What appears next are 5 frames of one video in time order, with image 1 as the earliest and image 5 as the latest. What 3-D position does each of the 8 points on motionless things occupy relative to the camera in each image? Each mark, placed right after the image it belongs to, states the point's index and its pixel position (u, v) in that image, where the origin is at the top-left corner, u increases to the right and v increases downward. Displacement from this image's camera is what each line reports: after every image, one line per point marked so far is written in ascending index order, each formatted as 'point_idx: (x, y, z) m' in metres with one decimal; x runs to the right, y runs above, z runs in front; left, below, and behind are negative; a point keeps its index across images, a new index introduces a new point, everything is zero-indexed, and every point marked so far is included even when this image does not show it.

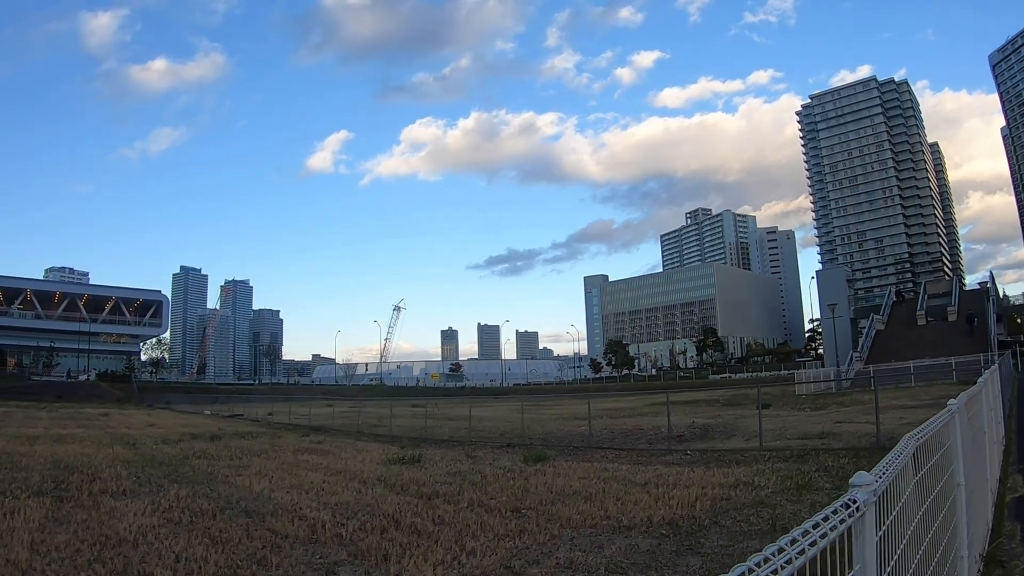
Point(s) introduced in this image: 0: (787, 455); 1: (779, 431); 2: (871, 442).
0: (+3.8, -2.4, +9.1) m
1: (+5.5, -3.0, +13.4) m
2: (+5.3, -2.4, +9.8) m
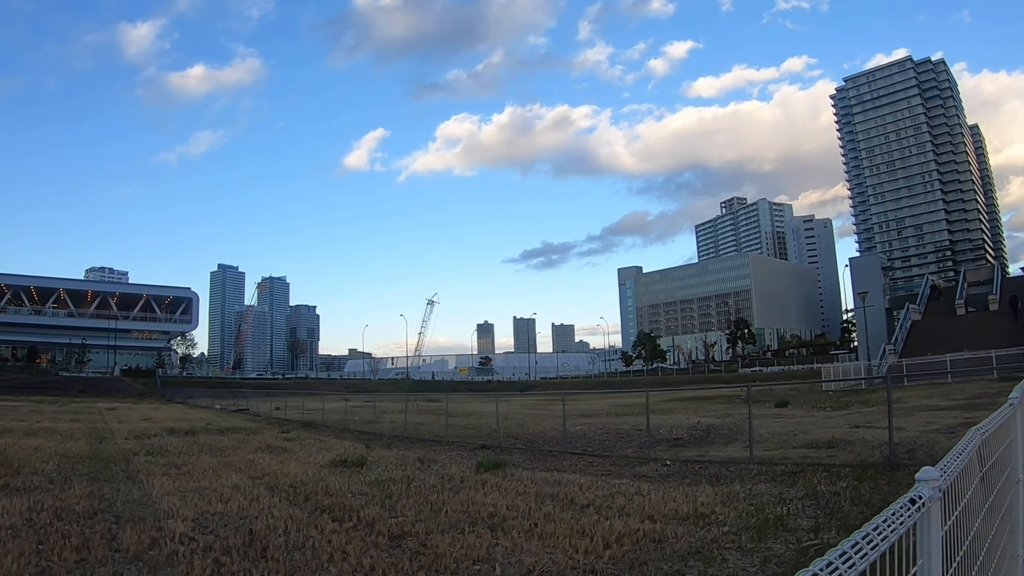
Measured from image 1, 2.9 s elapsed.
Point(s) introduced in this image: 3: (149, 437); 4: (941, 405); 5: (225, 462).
0: (+3.0, -2.1, +7.4) m
1: (+4.8, -2.6, +11.7) m
2: (+4.5, -2.1, +8.0) m
3: (-10.8, -4.5, +19.5) m
4: (+9.5, -2.6, +14.5) m
5: (-5.8, -3.5, +13.0) m
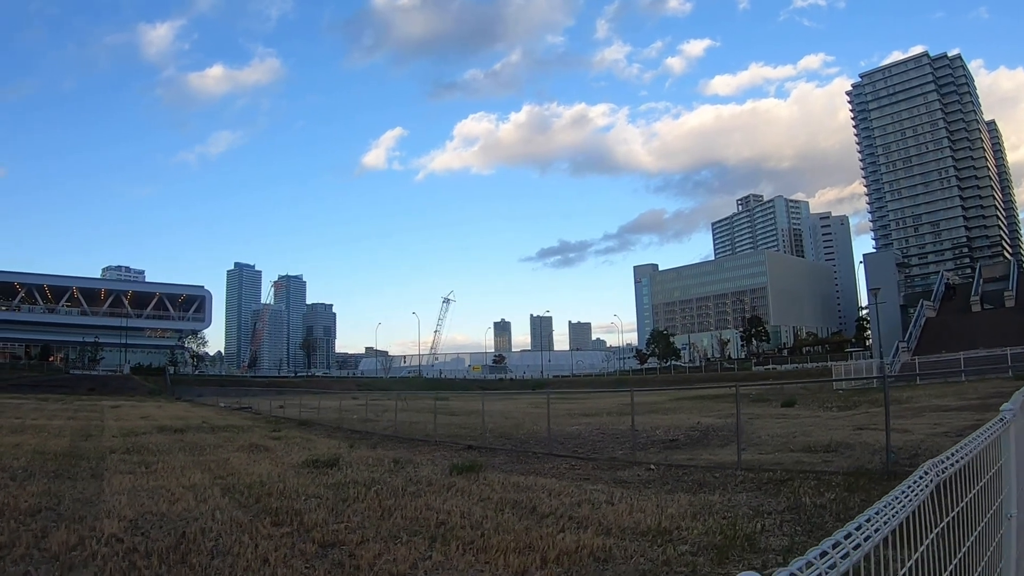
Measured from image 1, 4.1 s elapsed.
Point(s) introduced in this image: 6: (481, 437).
0: (+2.6, -2.0, +6.8) m
1: (+4.5, -2.5, +11.0) m
2: (+4.1, -2.0, +7.4) m
3: (-10.9, -4.3, +19.1) m
4: (+9.2, -2.5, +13.8) m
5: (-6.1, -3.3, +12.5) m
6: (-0.8, -3.6, +15.9) m
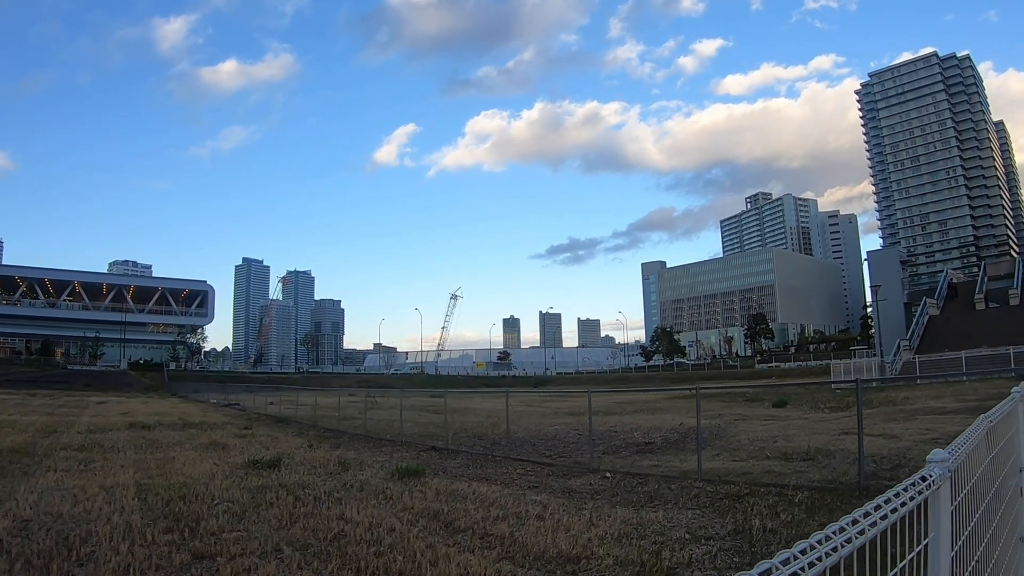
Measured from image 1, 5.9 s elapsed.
0: (+1.9, -1.9, +5.9) m
1: (+3.9, -2.4, +10.1) m
2: (+3.4, -1.9, +6.5) m
3: (-11.6, -4.1, +18.4) m
4: (+8.6, -2.3, +12.9) m
5: (-6.7, -3.2, +11.8) m
6: (-1.4, -3.4, +15.1) m
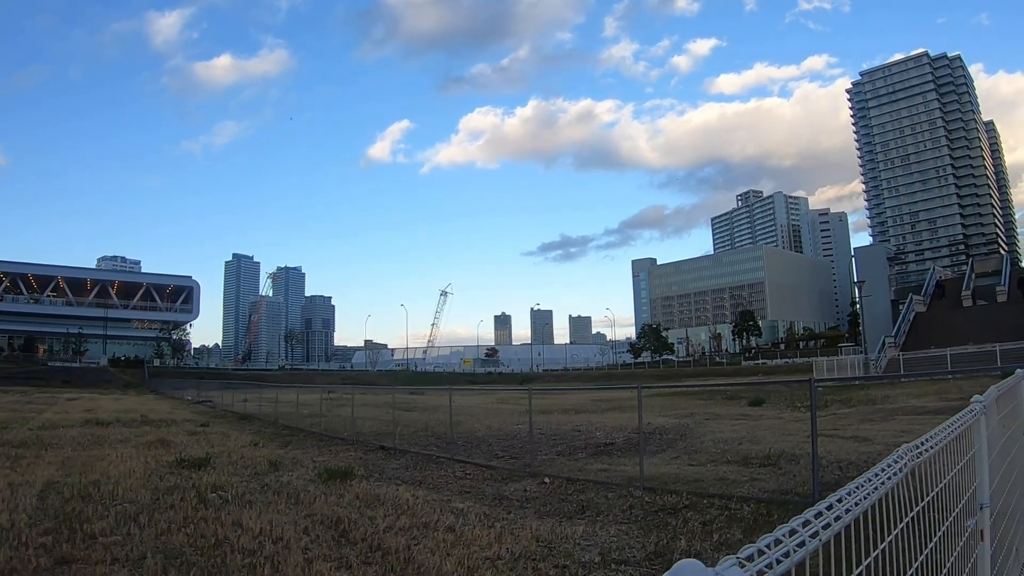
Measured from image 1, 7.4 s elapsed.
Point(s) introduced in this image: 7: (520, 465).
0: (+1.1, -1.7, +5.2) m
1: (+3.1, -2.2, +9.4) m
2: (+2.7, -1.7, +5.8) m
3: (-12.4, -3.9, +17.5) m
4: (+7.8, -2.2, +12.2) m
5: (-7.6, -3.0, +10.9) m
6: (-2.3, -3.2, +14.3) m
7: (+0.2, -2.4, +8.7) m
